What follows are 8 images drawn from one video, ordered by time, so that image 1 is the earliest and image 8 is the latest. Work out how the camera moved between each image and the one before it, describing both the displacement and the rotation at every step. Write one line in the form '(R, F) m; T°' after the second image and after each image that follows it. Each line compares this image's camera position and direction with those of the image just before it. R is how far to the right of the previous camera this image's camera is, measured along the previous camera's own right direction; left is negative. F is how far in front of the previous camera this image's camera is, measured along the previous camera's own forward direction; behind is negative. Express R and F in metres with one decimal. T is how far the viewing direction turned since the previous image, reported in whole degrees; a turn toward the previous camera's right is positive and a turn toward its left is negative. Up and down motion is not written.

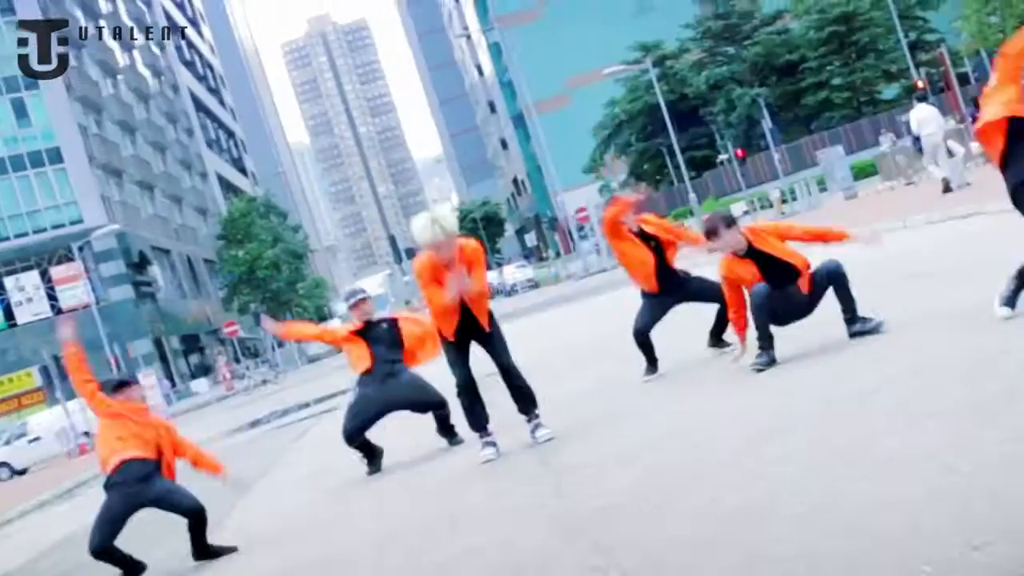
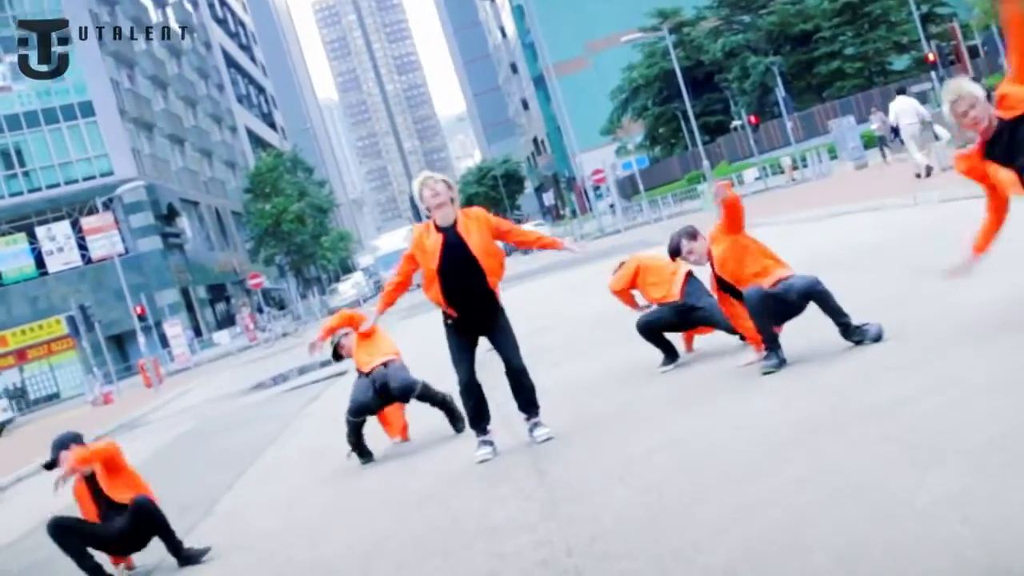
(0.0, +0.2) m; 0°
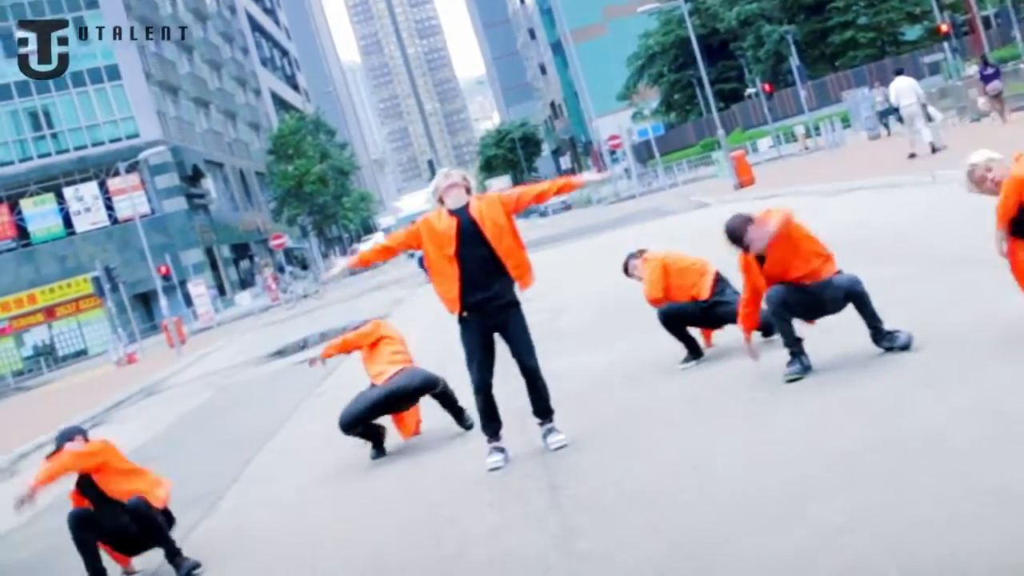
(0.0, +0.2) m; 0°
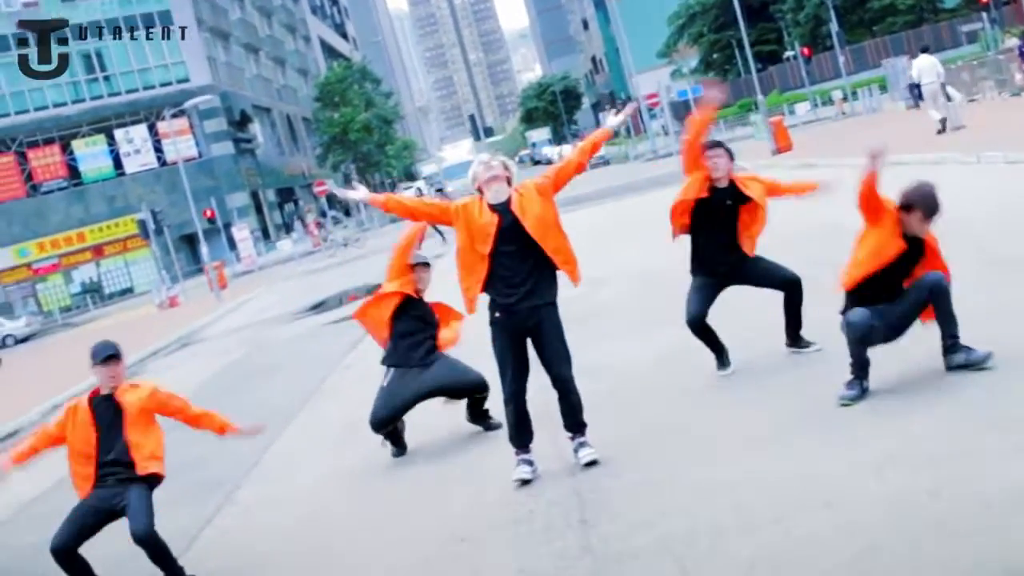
(0.0, +0.3) m; -1°
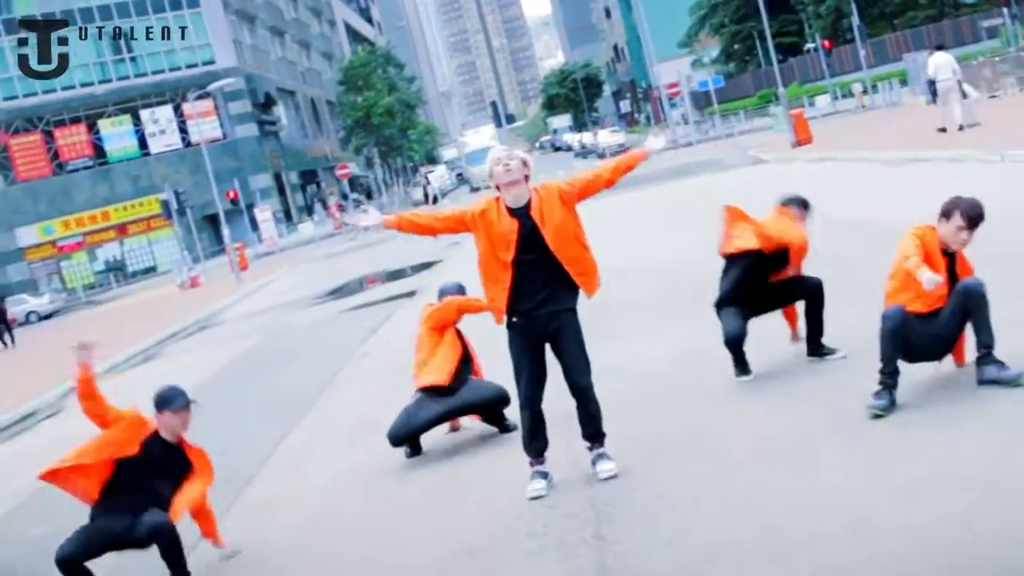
(0.0, +0.1) m; 0°
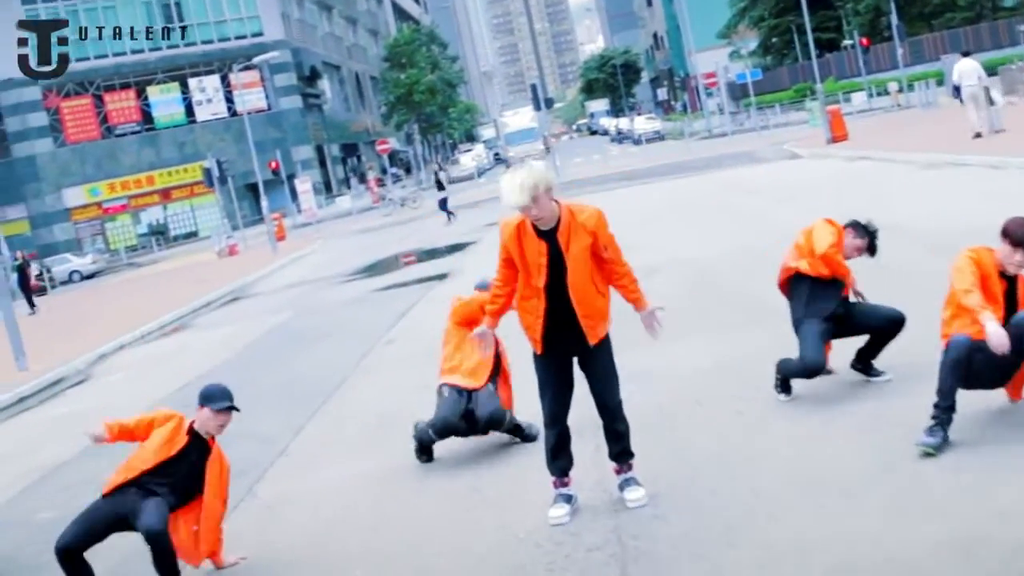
(0.0, +0.3) m; -1°
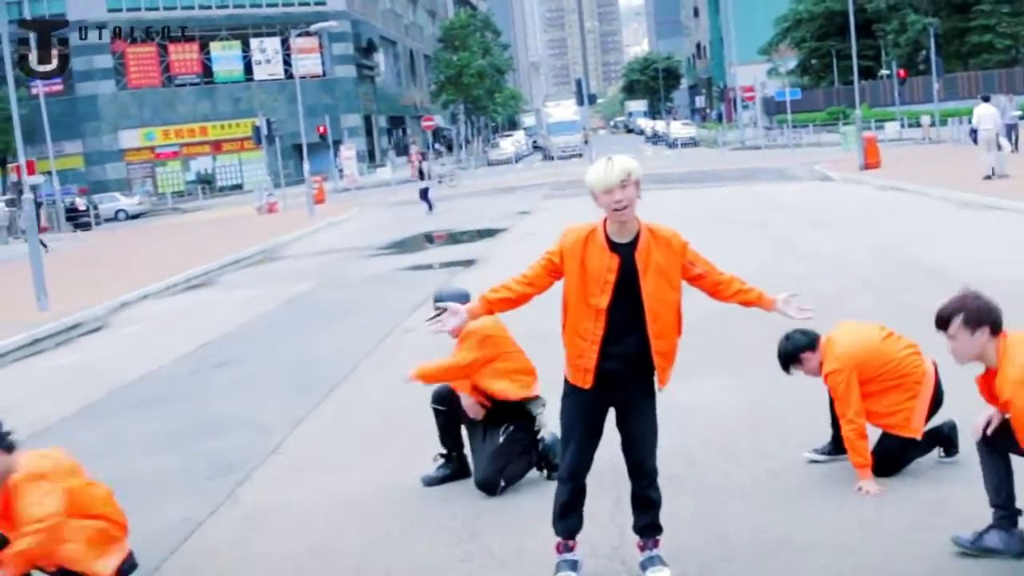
(0.0, +0.6) m; -1°
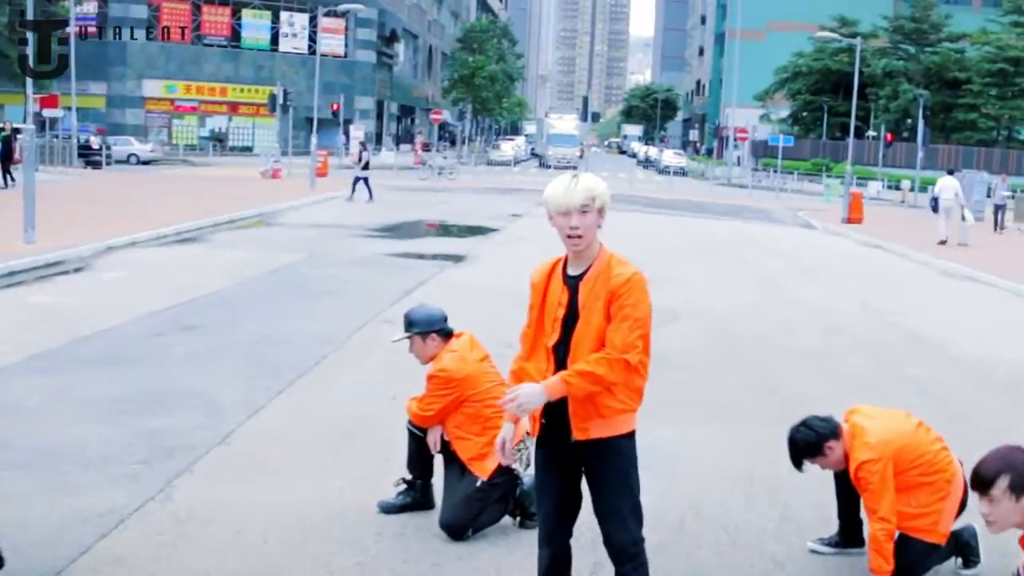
(0.0, +0.7) m; 0°
